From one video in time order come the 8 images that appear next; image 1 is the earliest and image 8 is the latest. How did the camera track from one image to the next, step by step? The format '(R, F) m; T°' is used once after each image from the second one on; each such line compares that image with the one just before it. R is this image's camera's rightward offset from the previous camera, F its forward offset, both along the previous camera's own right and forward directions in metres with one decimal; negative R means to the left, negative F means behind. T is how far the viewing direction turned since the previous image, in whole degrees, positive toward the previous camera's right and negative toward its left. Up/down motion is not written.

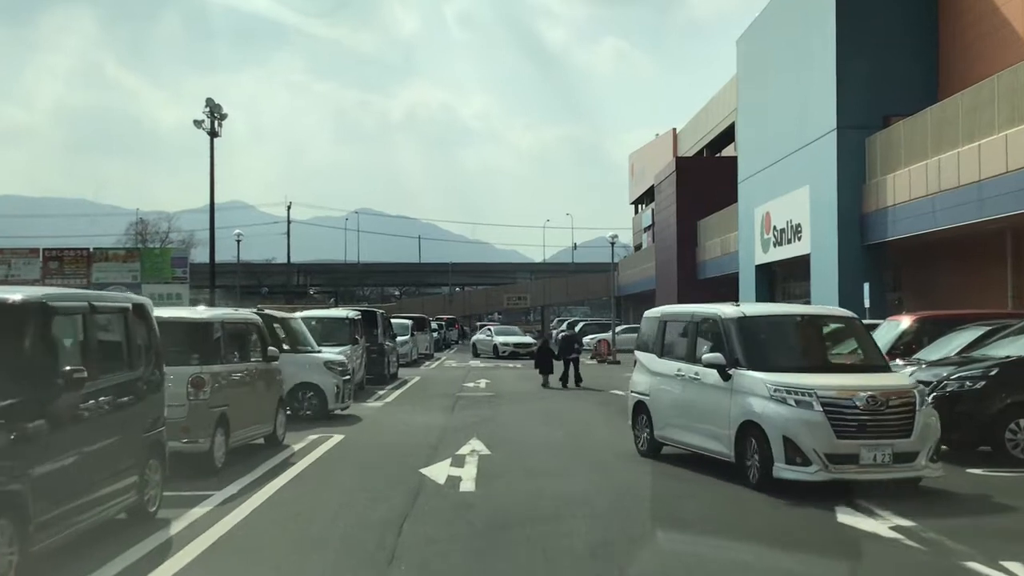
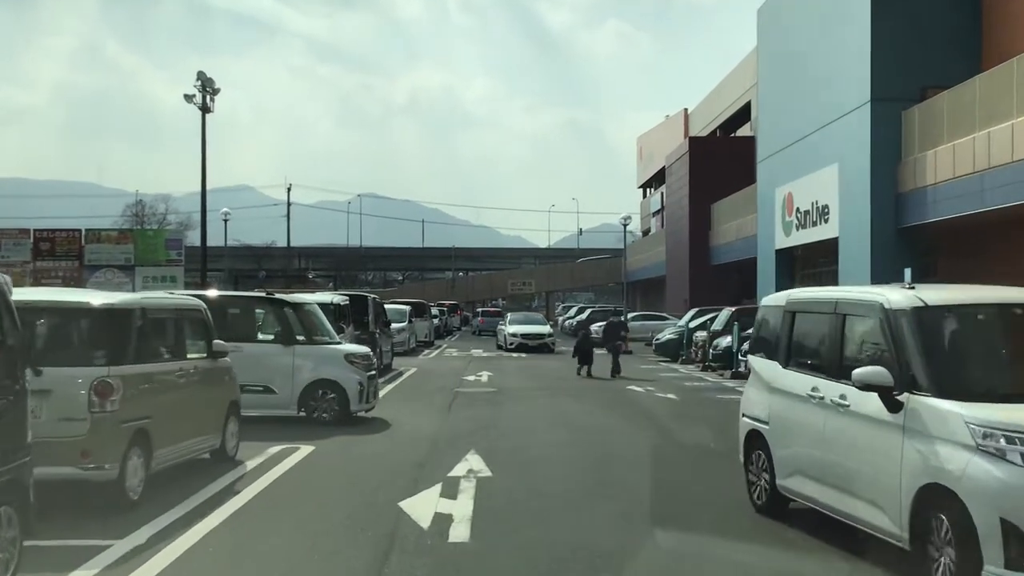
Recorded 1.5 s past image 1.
(0.0, +2.1) m; 0°
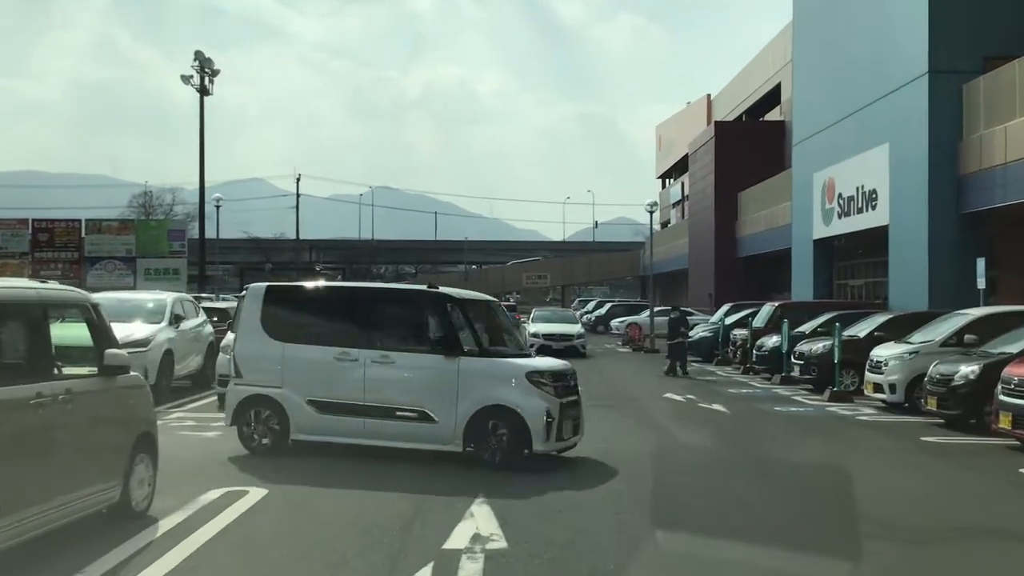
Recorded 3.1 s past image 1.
(-0.1, +2.6) m; -1°
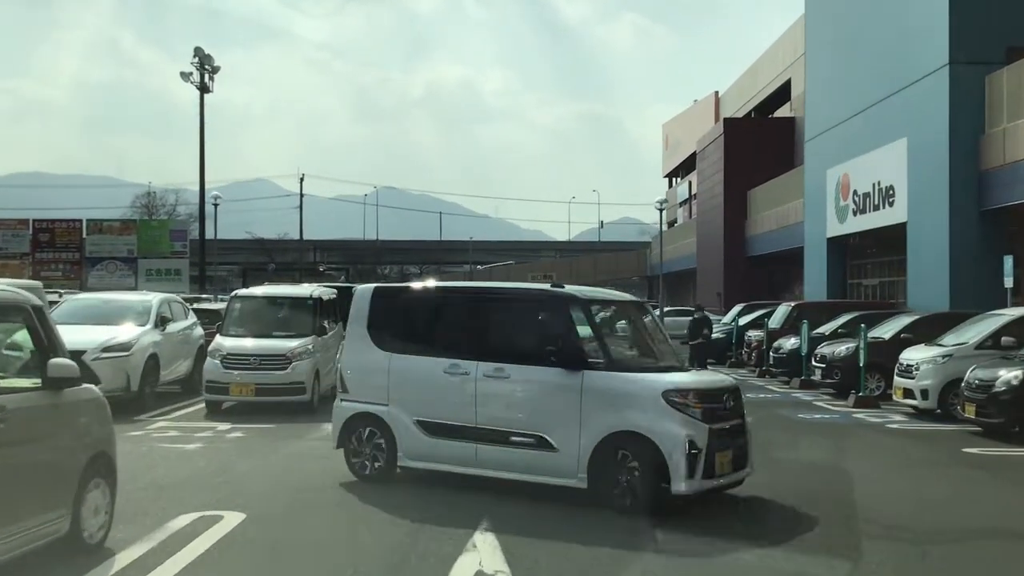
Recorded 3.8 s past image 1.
(0.0, +0.8) m; 0°
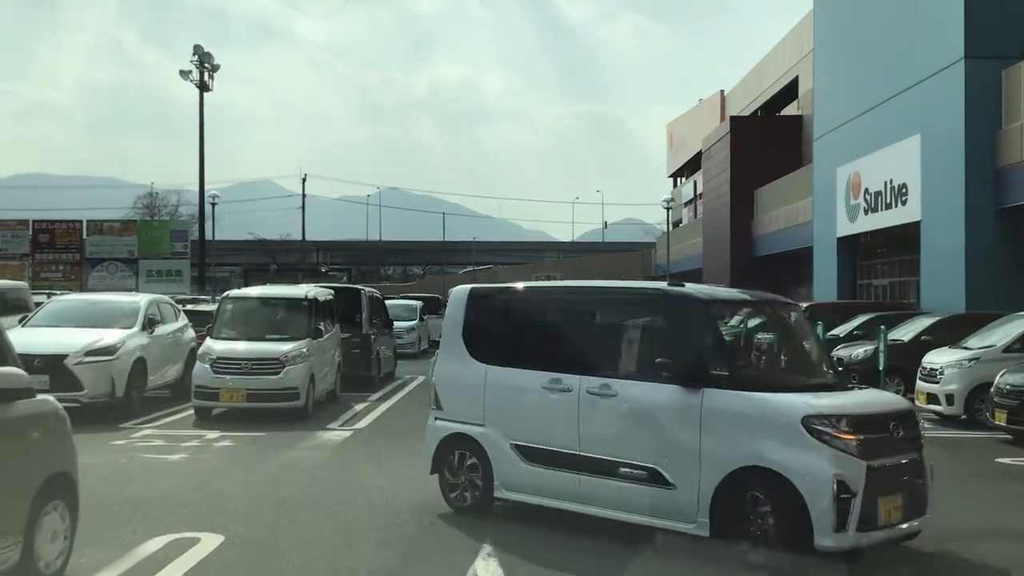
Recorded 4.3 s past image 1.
(0.0, +0.6) m; 0°
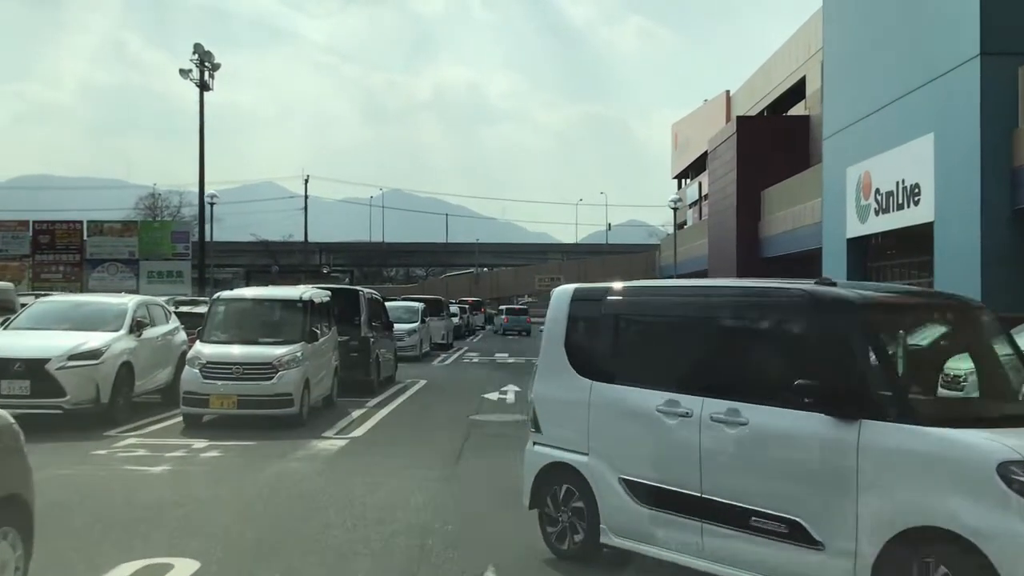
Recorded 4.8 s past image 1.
(0.0, +0.5) m; 0°
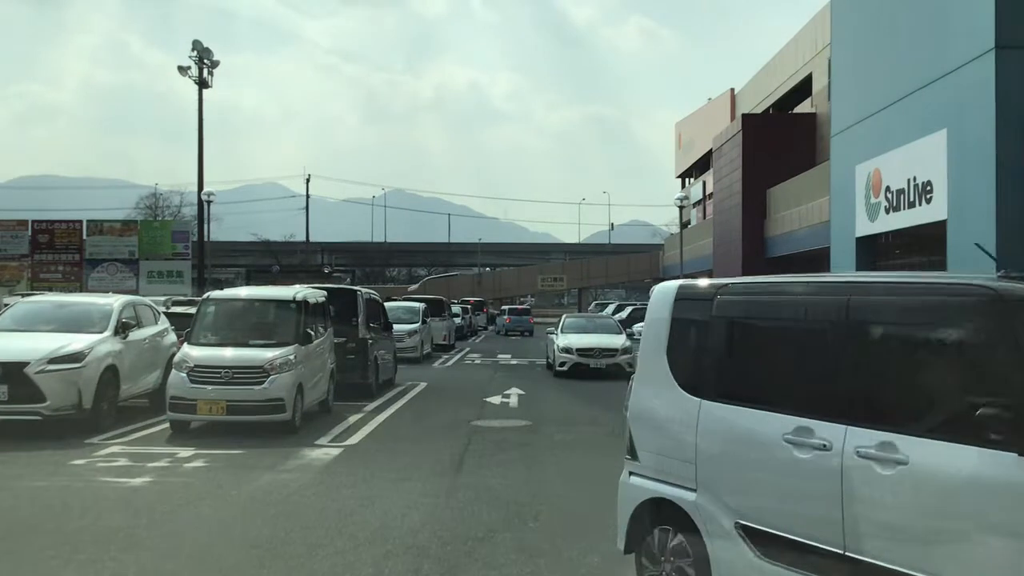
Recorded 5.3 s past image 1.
(0.0, +0.5) m; 0°
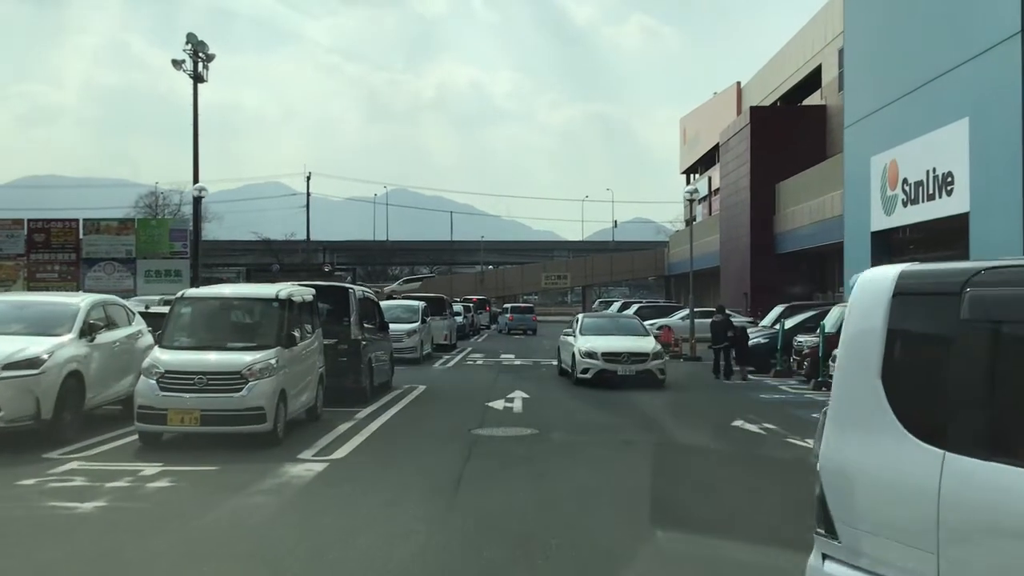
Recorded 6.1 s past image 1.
(0.0, +1.0) m; 0°
